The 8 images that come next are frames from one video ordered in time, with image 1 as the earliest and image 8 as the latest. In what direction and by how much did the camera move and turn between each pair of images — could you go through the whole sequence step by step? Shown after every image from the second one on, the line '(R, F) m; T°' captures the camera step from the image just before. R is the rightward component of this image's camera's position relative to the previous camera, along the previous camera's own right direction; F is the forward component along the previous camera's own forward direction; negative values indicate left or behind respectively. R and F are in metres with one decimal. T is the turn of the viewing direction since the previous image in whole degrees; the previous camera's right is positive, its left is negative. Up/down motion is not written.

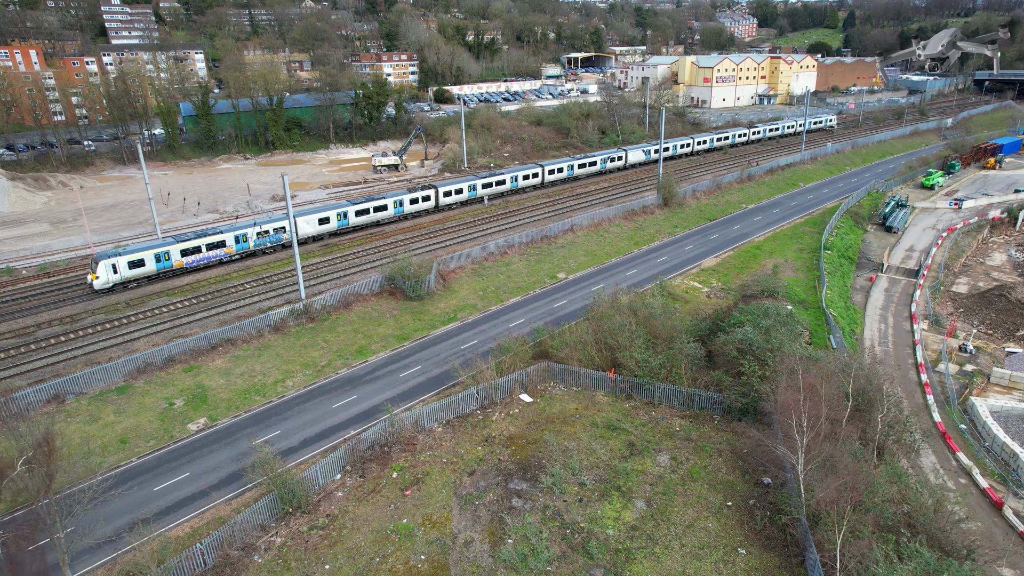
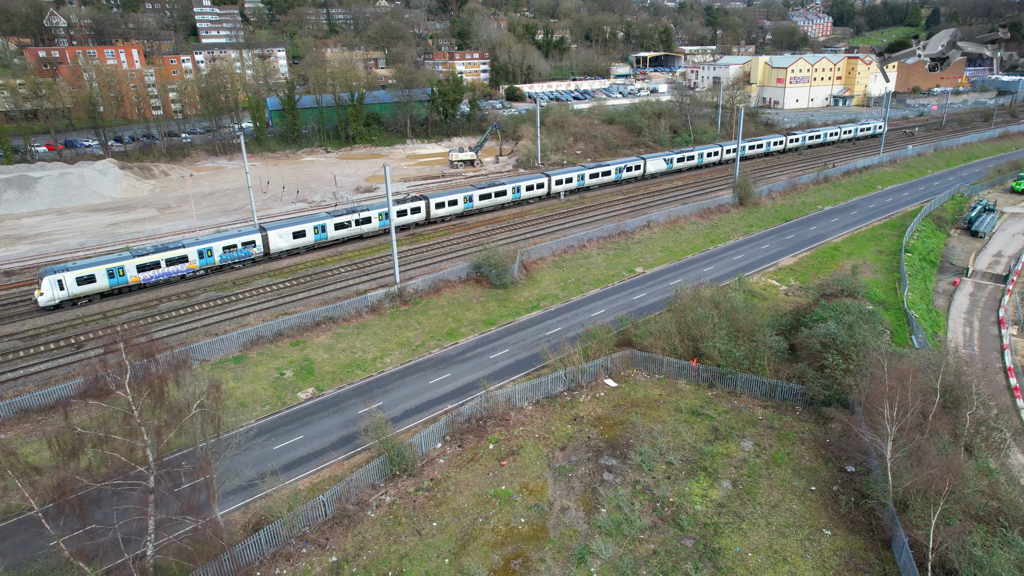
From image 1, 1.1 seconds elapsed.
(-1.1, -1.2) m; -5°
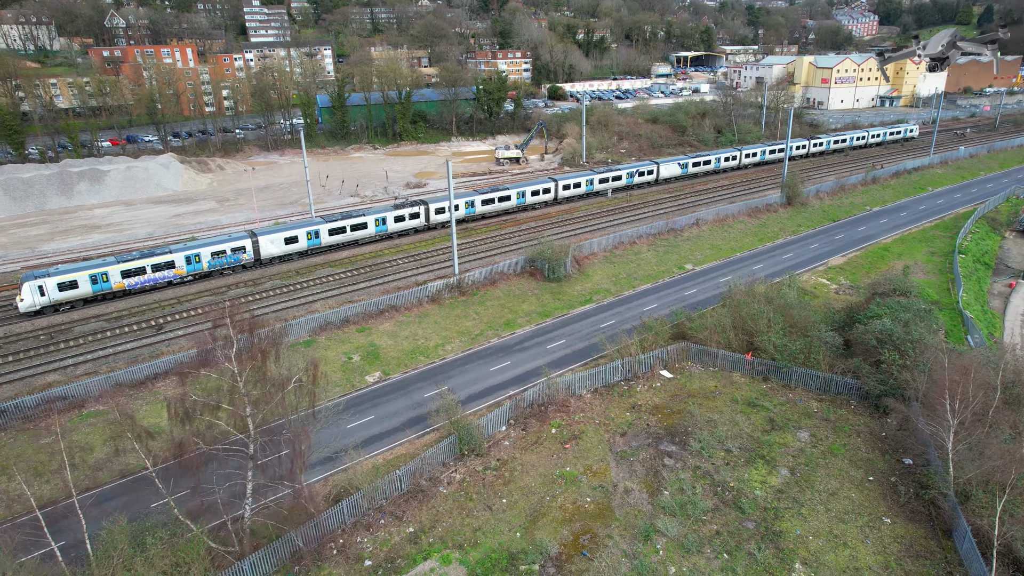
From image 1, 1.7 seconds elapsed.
(-1.0, -0.9) m; -3°
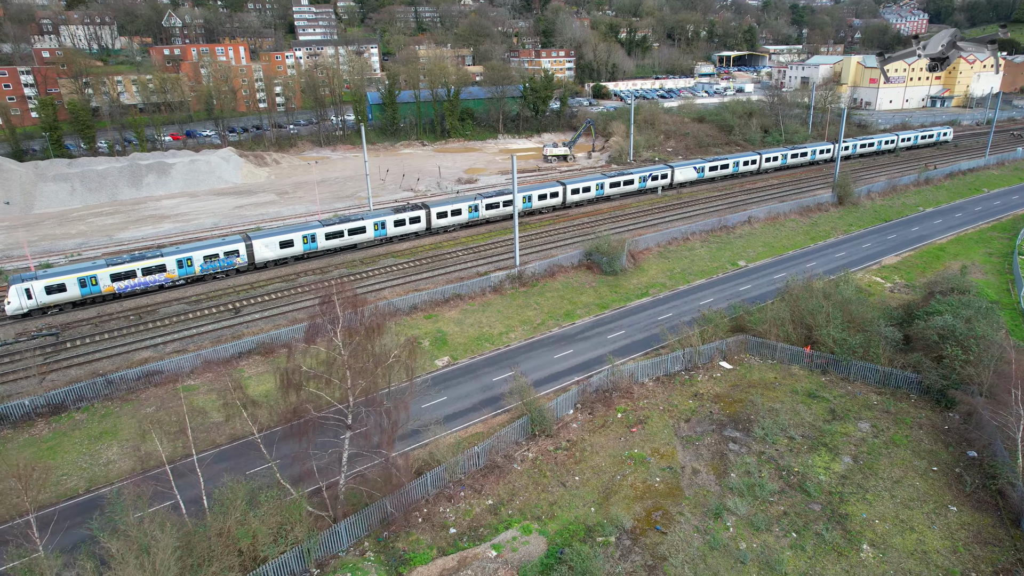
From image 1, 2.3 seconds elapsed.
(-1.2, -0.9) m; -3°
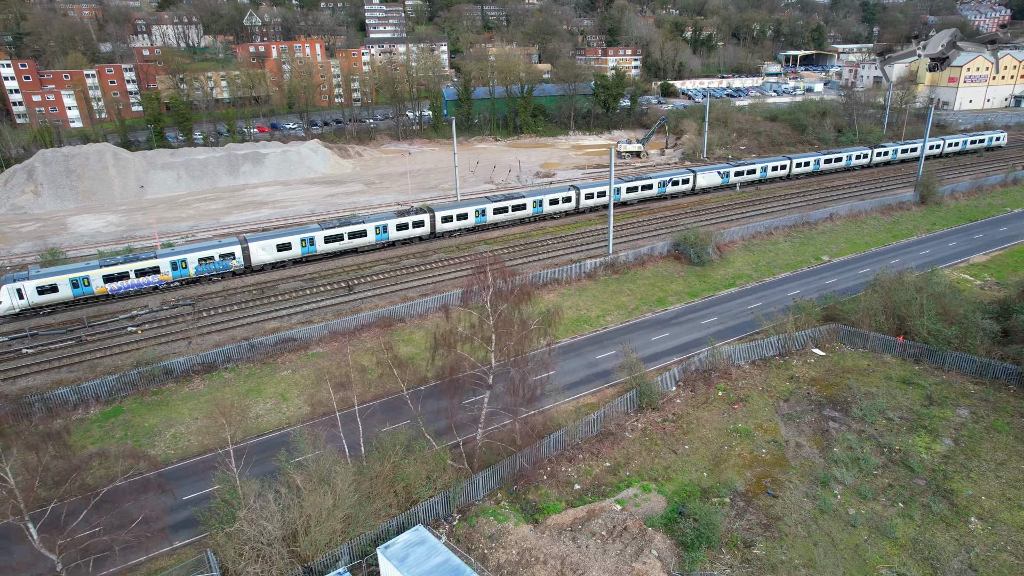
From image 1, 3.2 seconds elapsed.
(-2.1, -1.7) m; -4°
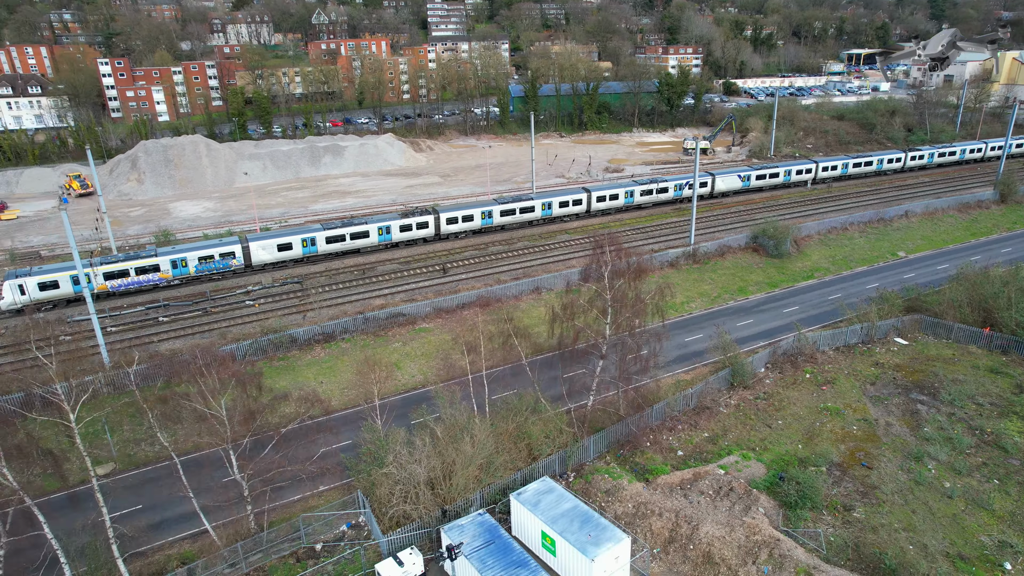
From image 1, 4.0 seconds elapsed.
(-2.0, -1.6) m; -4°
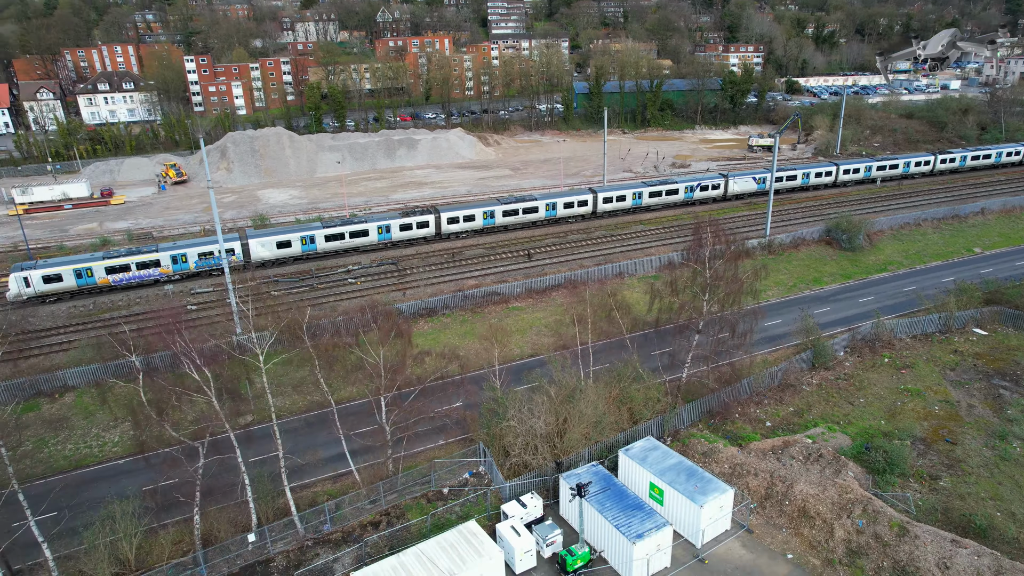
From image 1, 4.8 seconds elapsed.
(-1.8, -1.8) m; -4°
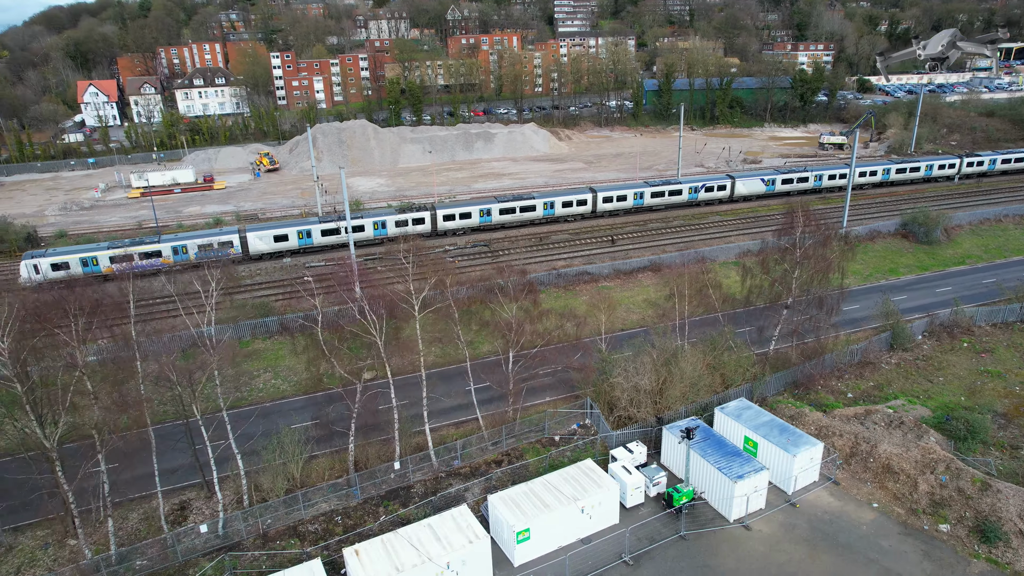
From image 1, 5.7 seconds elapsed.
(-1.7, -2.2) m; -4°
